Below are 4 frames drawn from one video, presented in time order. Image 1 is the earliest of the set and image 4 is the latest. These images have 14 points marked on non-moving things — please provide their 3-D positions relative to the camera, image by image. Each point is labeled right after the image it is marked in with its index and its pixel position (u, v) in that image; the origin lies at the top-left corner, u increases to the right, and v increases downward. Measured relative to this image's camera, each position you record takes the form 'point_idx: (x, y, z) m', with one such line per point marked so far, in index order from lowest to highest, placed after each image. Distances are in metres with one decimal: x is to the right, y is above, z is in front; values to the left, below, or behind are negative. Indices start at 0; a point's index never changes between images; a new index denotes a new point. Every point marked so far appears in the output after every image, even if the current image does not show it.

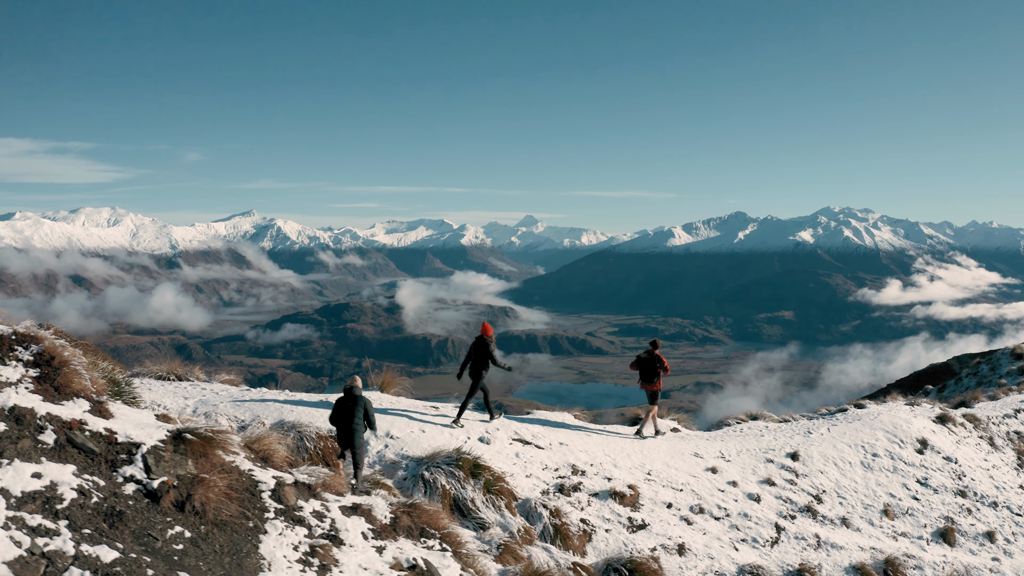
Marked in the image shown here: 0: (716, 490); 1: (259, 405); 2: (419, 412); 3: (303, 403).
0: (+6.2, -6.1, +15.6) m
1: (-7.5, -3.4, +15.1) m
2: (-3.1, -3.8, +16.5) m
3: (-6.7, -3.5, +16.0) m
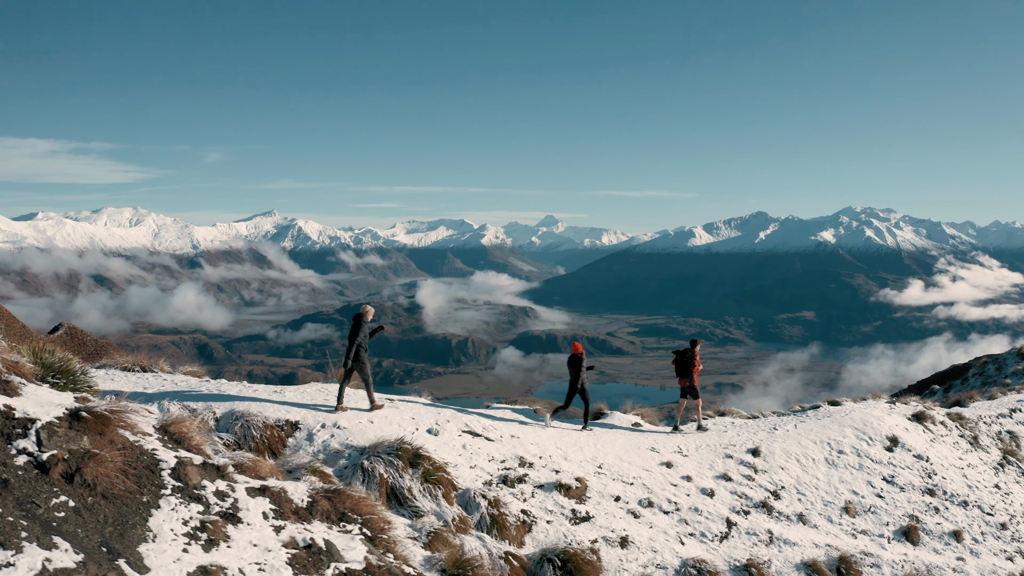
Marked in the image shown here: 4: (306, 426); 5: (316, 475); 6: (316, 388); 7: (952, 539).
0: (+4.7, -6.0, +15.6) m
1: (-8.9, -3.1, +15.4) m
2: (-4.5, -3.6, +16.6) m
3: (-8.2, -3.2, +16.2) m
4: (-5.8, -3.8, +14.5) m
5: (-4.7, -4.3, +12.1) m
6: (-6.7, -3.4, +17.8) m
7: (+15.0, -8.6, +17.3) m
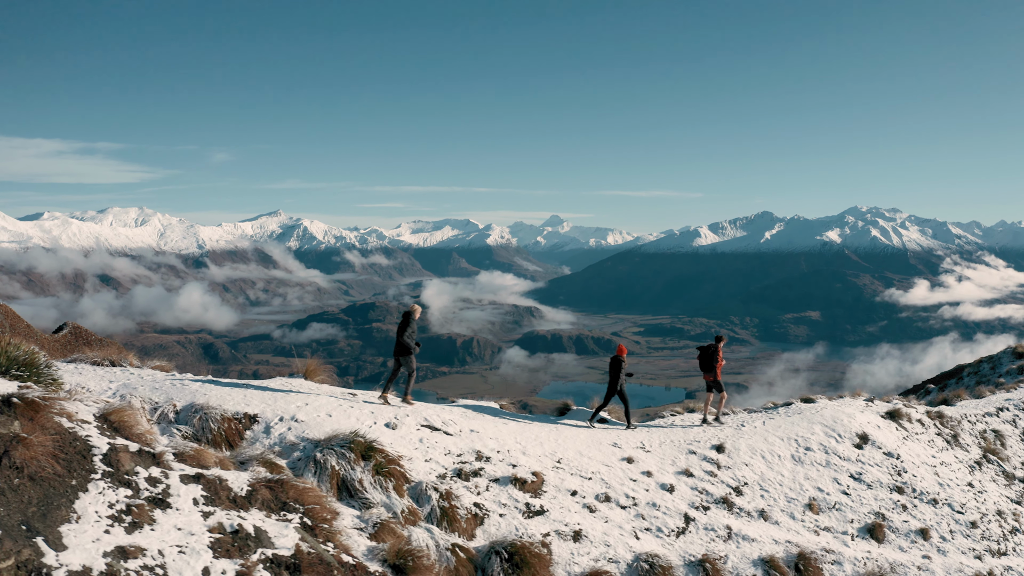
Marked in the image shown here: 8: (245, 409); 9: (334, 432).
0: (+3.5, -5.8, +15.6) m
1: (-10.1, -3.0, +15.6) m
2: (-5.7, -3.5, +16.7) m
3: (-9.4, -3.1, +16.4) m
4: (-7.0, -3.7, +14.6) m
5: (-5.9, -4.2, +12.3) m
6: (-7.9, -3.3, +17.9) m
7: (+13.8, -8.4, +17.3) m
8: (-7.6, -3.4, +14.7) m
9: (-4.8, -3.9, +13.8) m
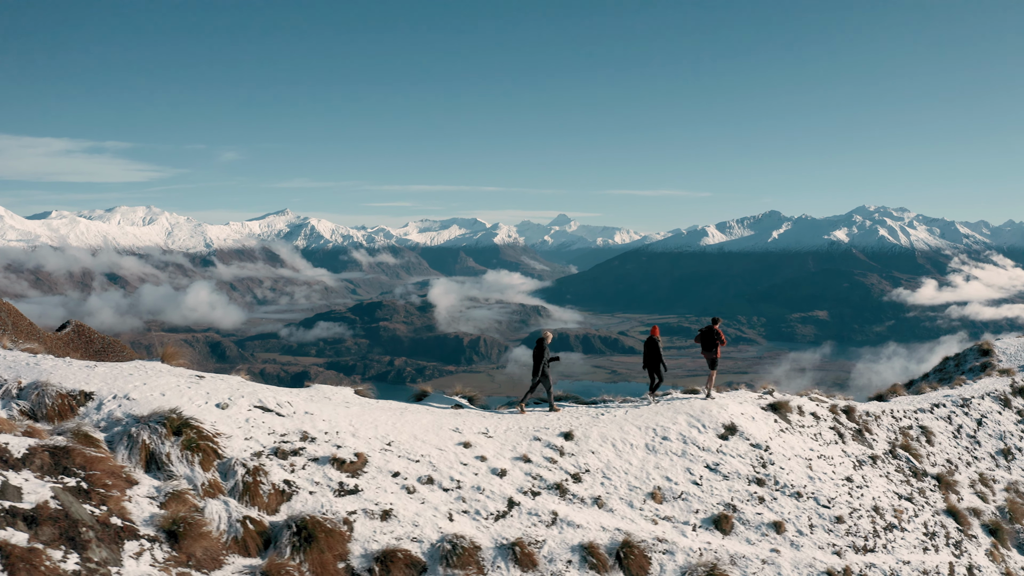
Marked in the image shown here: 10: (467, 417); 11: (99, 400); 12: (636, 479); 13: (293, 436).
0: (-1.6, -5.5, +15.8) m
1: (-15.2, -2.6, +15.9) m
2: (-10.9, -3.1, +17.0) m
3: (-14.5, -2.7, +16.6) m
4: (-12.2, -3.3, +14.9) m
5: (-11.1, -3.8, +12.5) m
6: (-13.0, -2.9, +18.2) m
7: (+8.7, -8.1, +17.4) m
8: (-12.7, -3.0, +15.0) m
9: (-9.9, -3.5, +14.1) m
10: (-1.3, -4.7, +18.3) m
11: (-12.1, -3.4, +14.7) m
12: (+4.2, -6.4, +17.2) m
13: (-6.3, -4.4, +14.8) m
